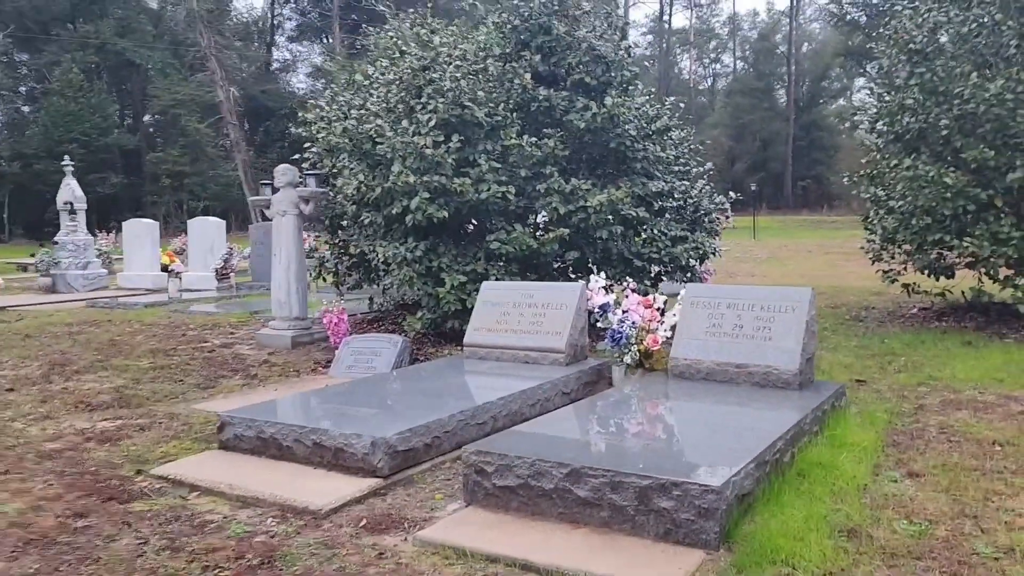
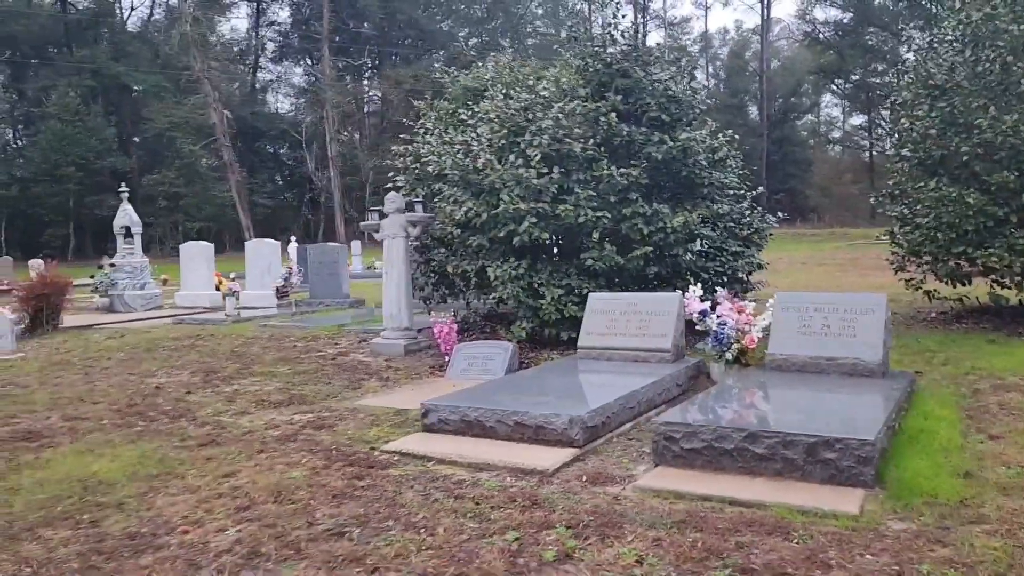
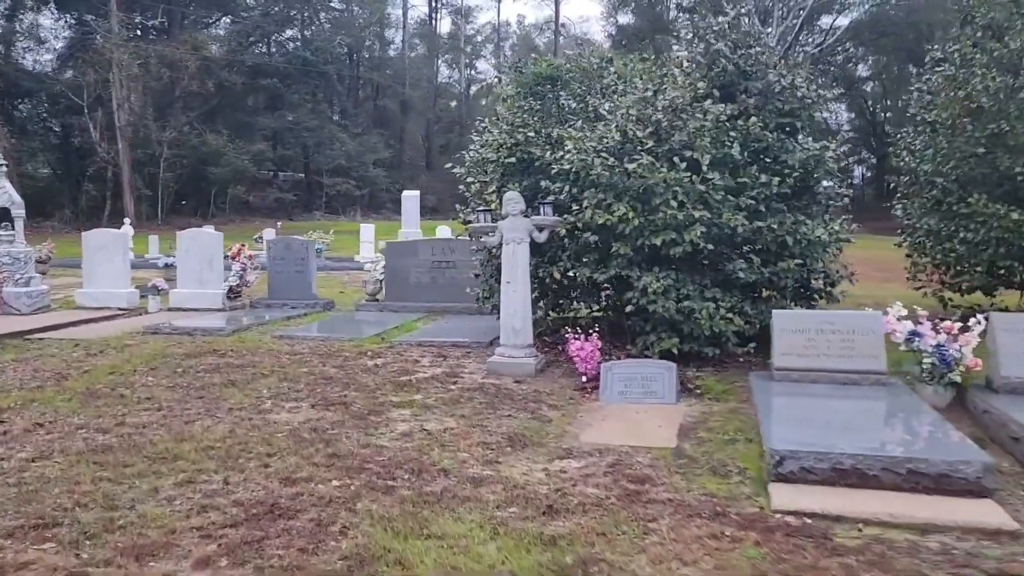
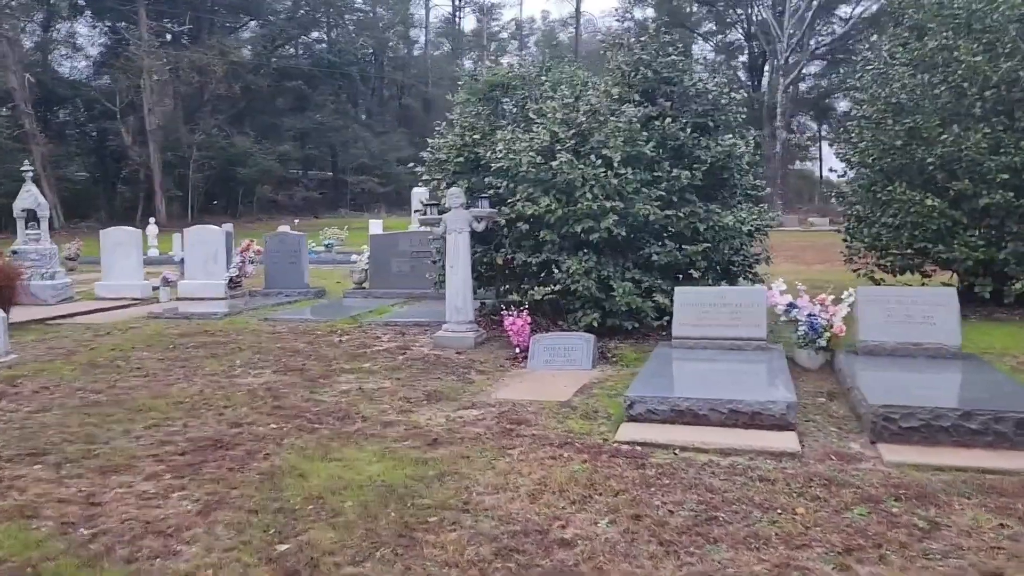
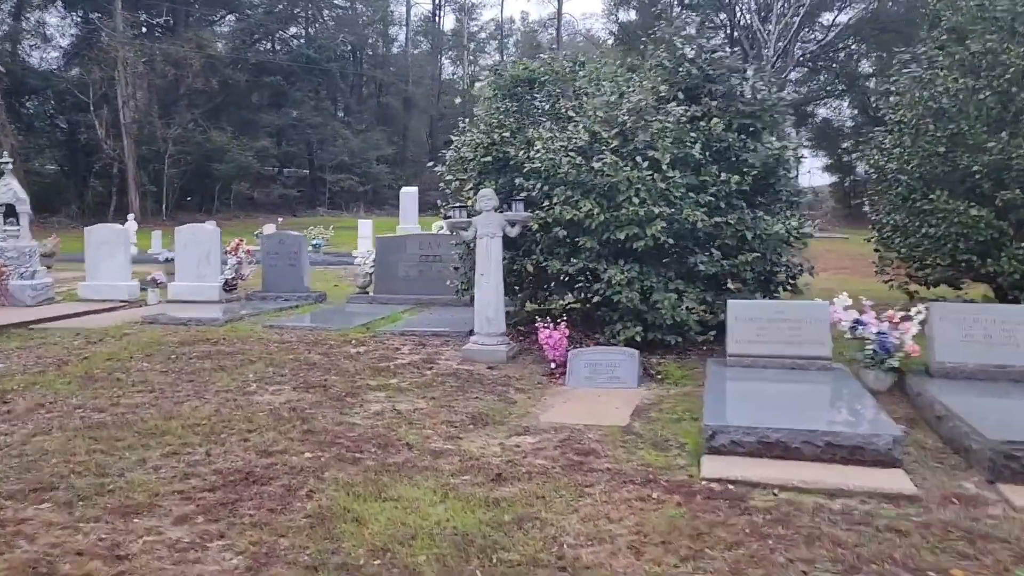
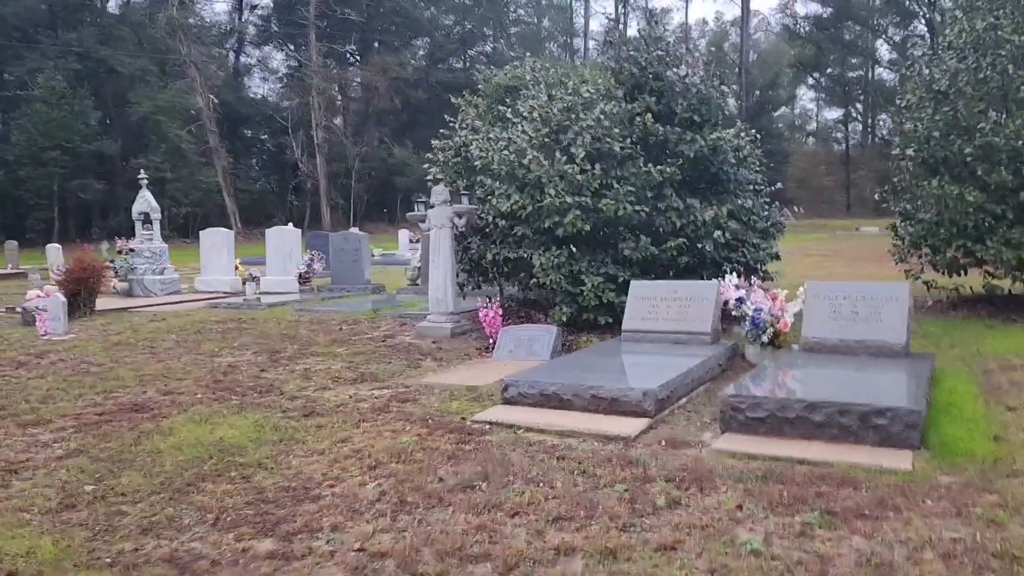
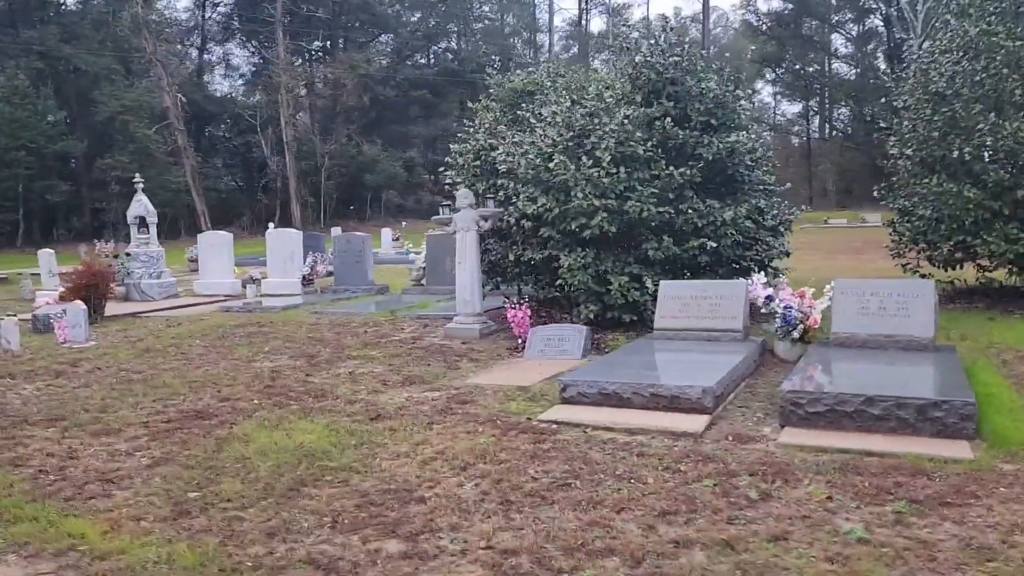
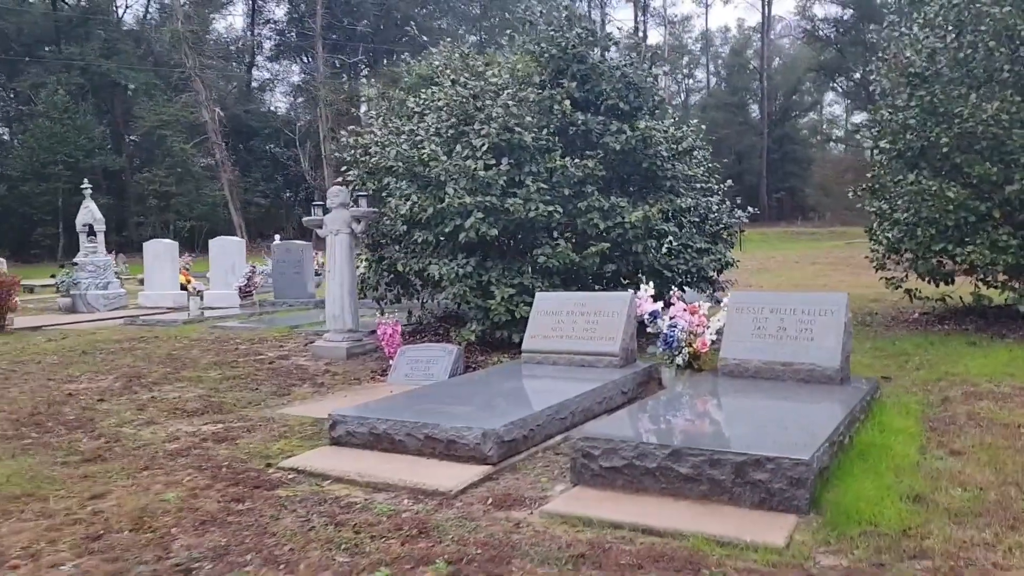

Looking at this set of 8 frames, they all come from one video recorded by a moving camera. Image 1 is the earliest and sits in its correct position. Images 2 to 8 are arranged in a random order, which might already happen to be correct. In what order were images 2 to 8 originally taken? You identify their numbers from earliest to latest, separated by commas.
8, 2, 6, 7, 4, 5, 3
